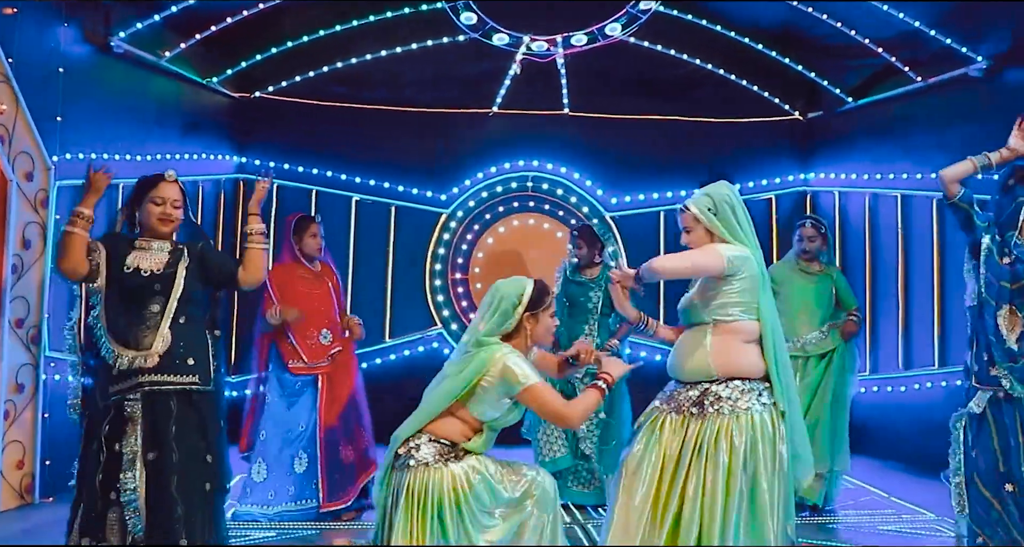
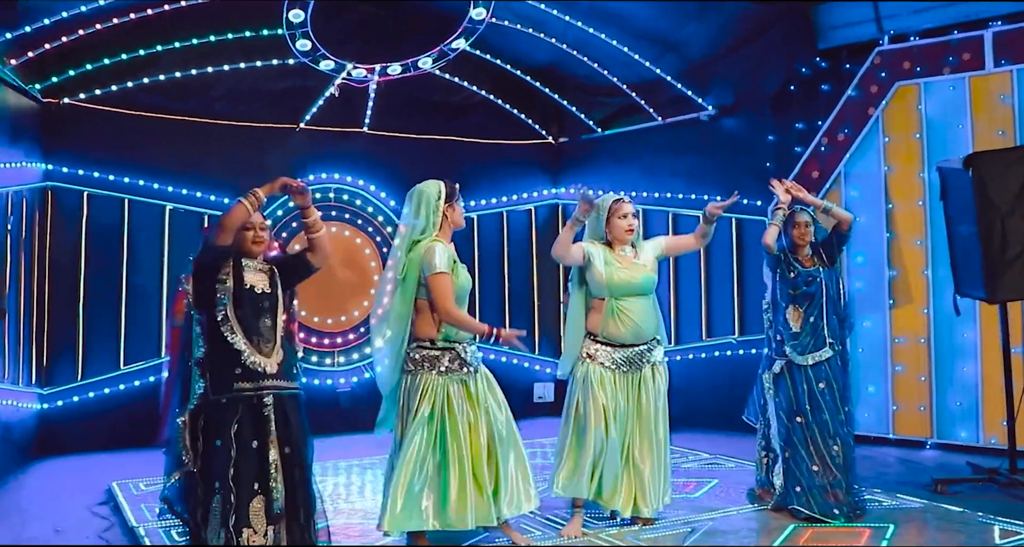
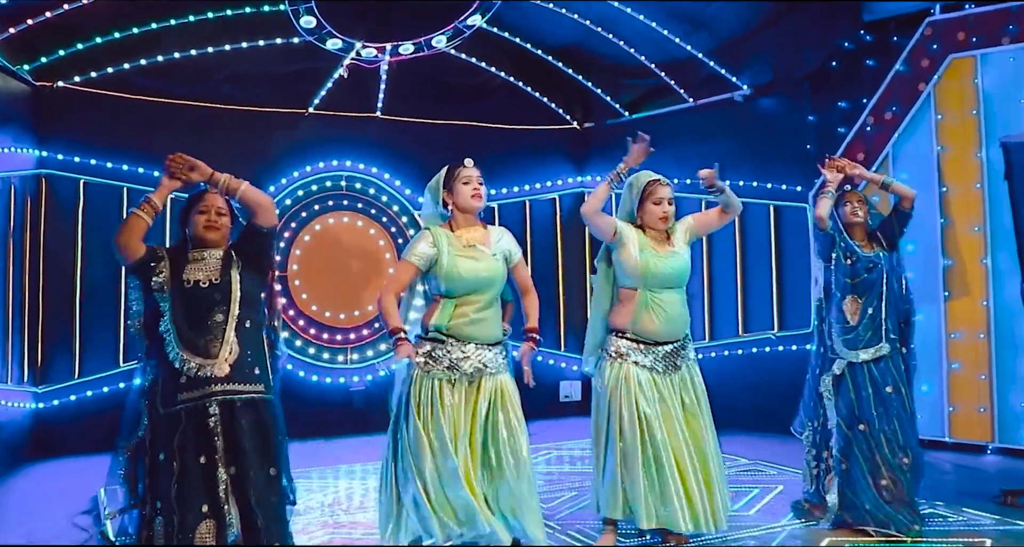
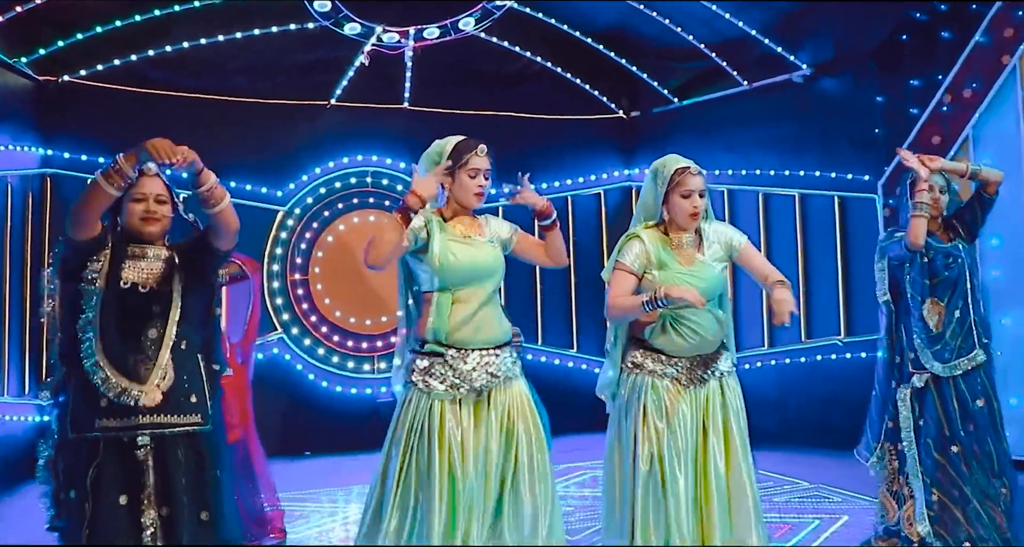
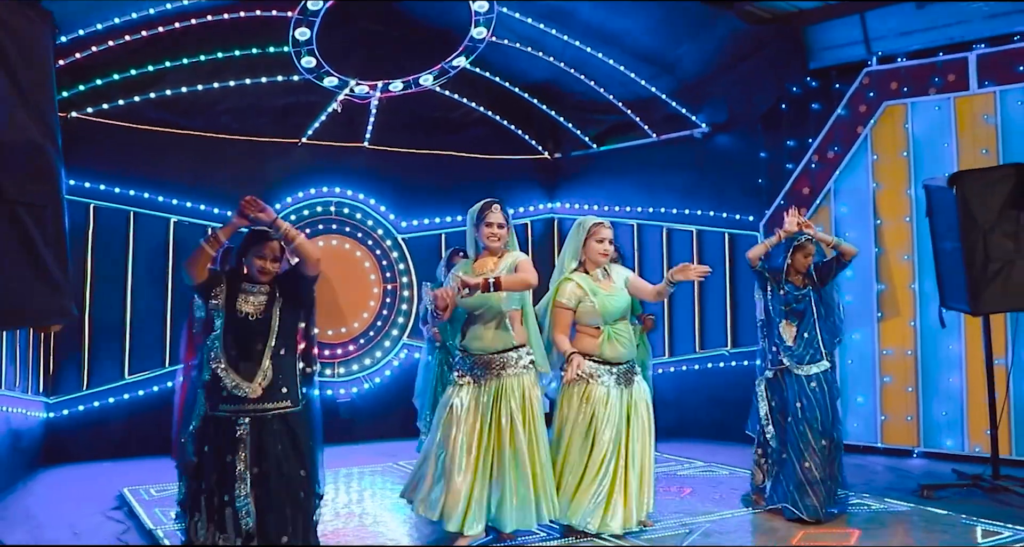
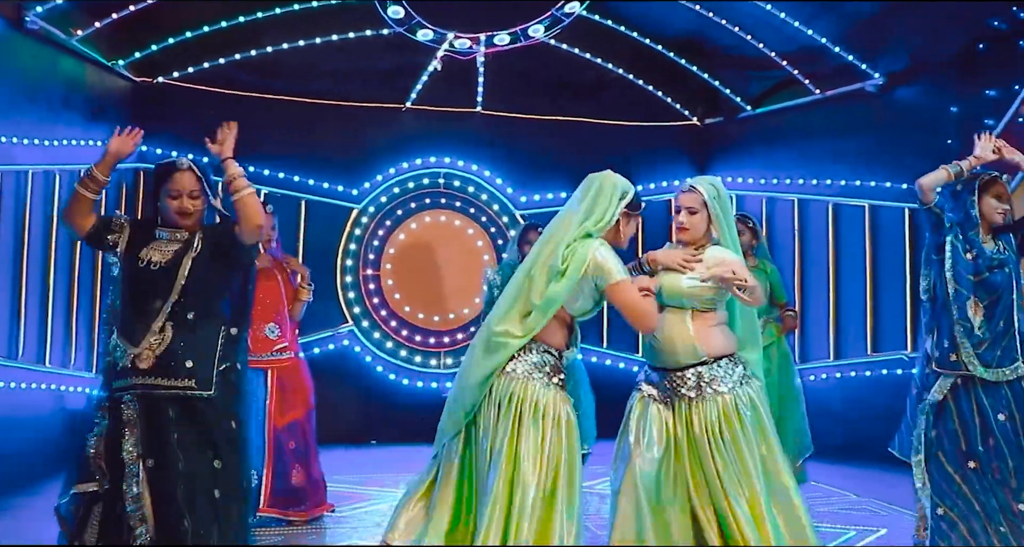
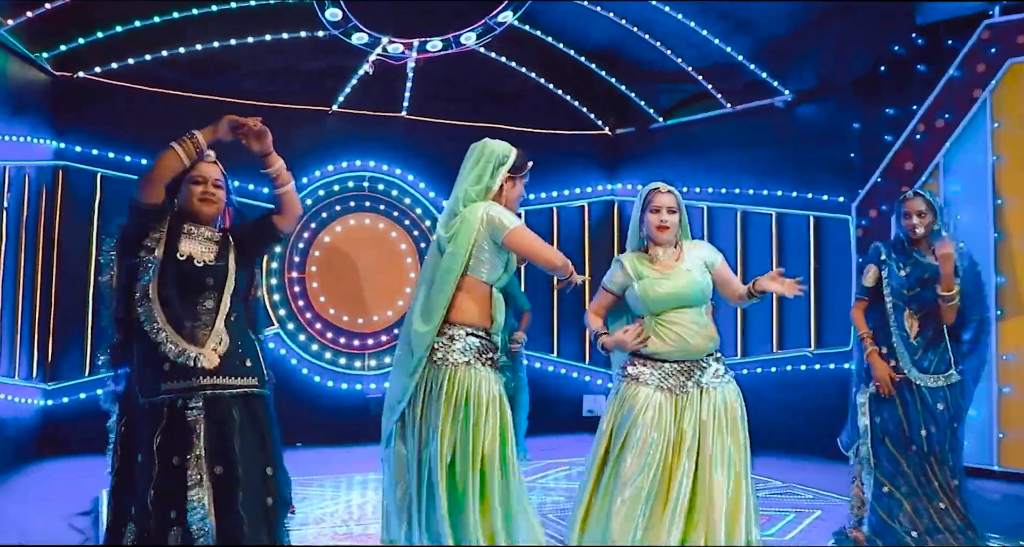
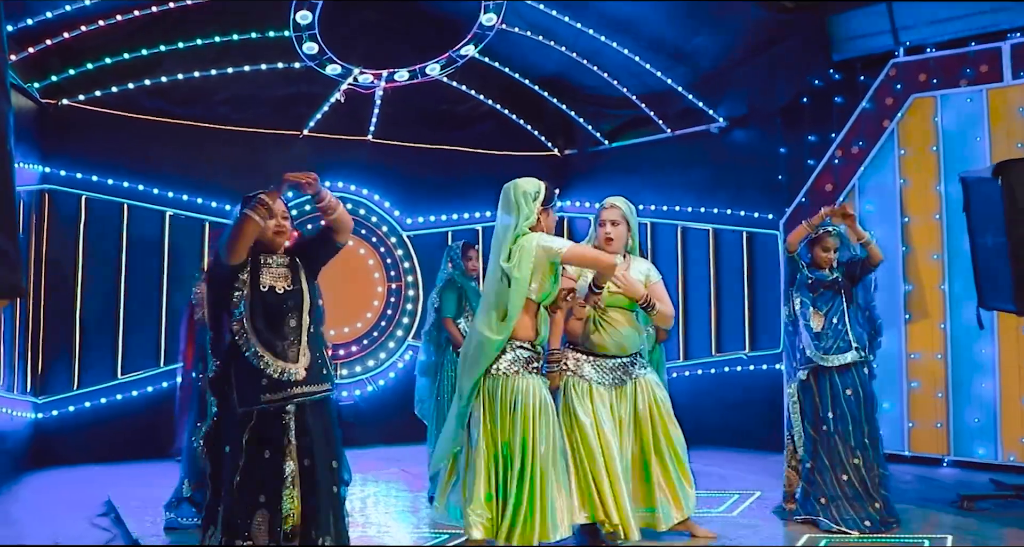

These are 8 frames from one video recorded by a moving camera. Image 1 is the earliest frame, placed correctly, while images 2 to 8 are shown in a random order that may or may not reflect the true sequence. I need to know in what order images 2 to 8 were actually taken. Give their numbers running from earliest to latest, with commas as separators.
6, 7, 8, 5, 2, 3, 4
